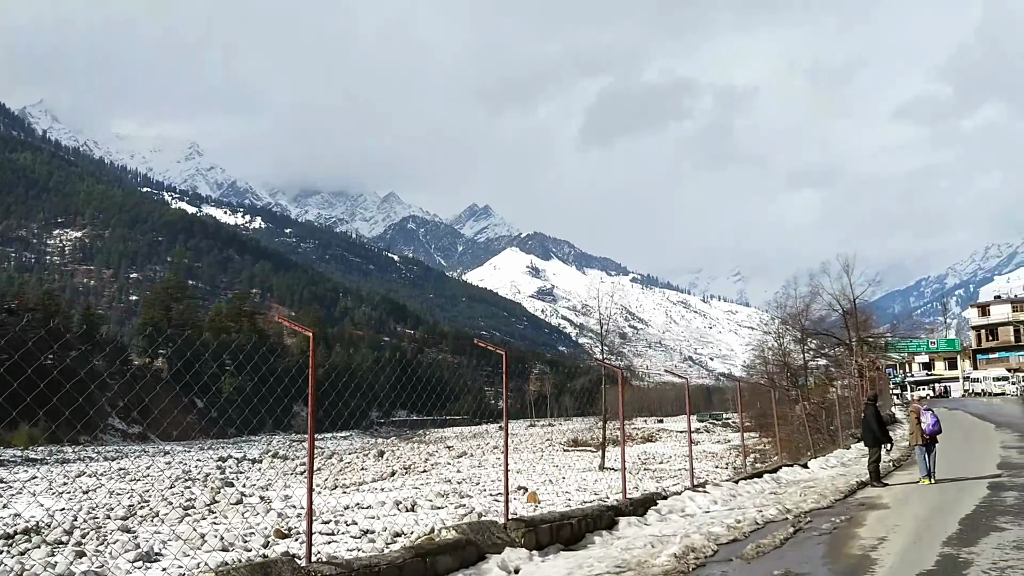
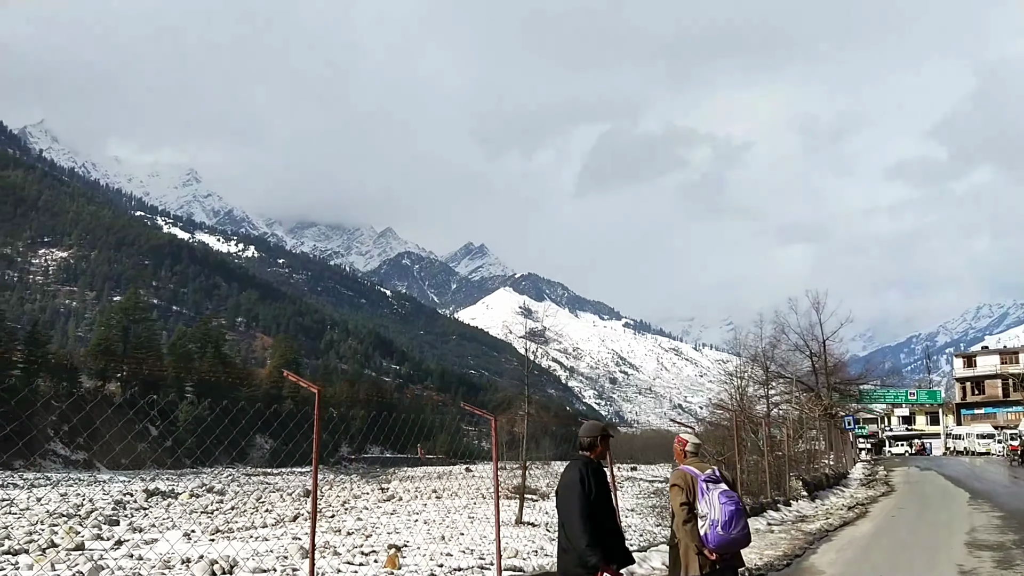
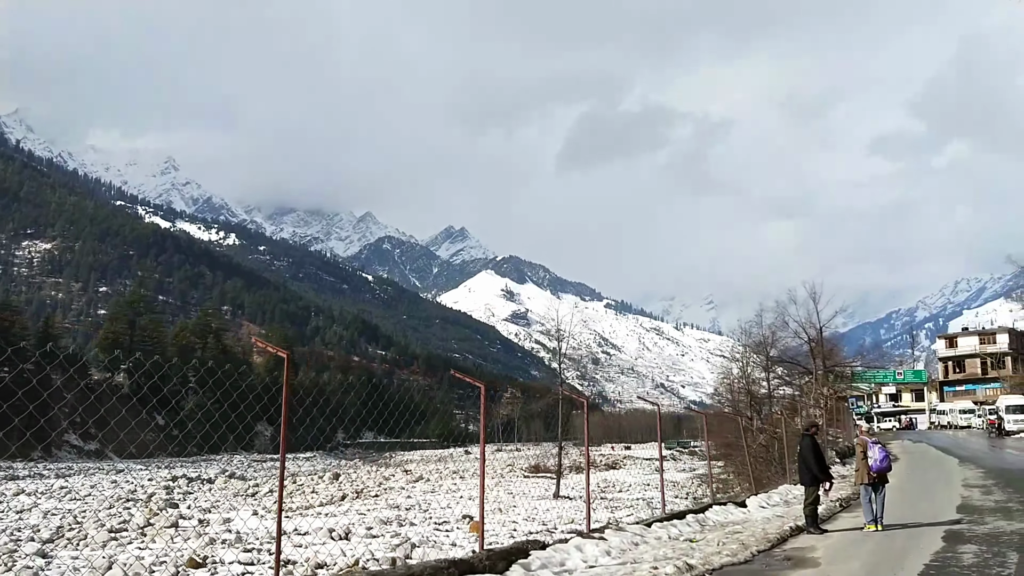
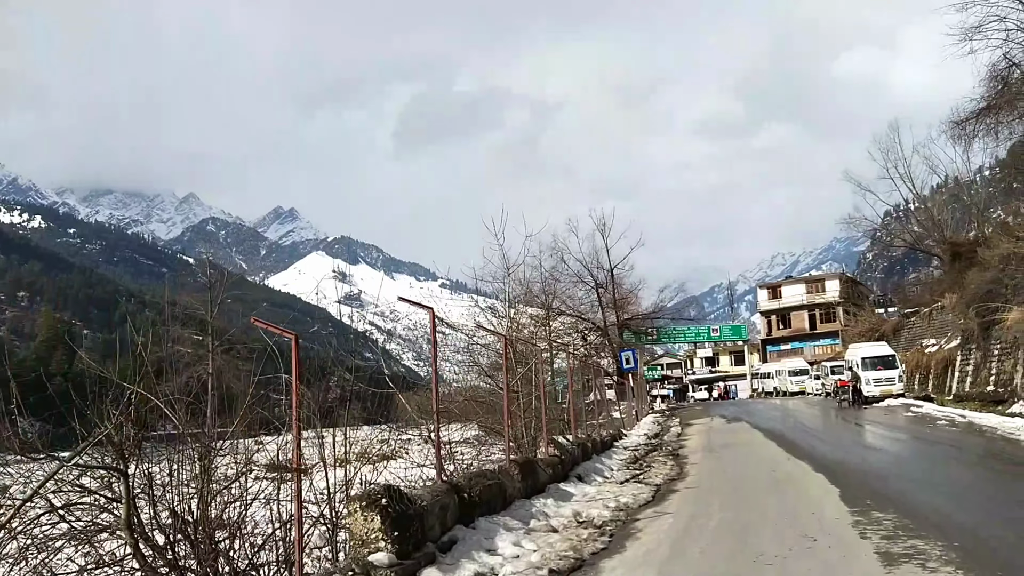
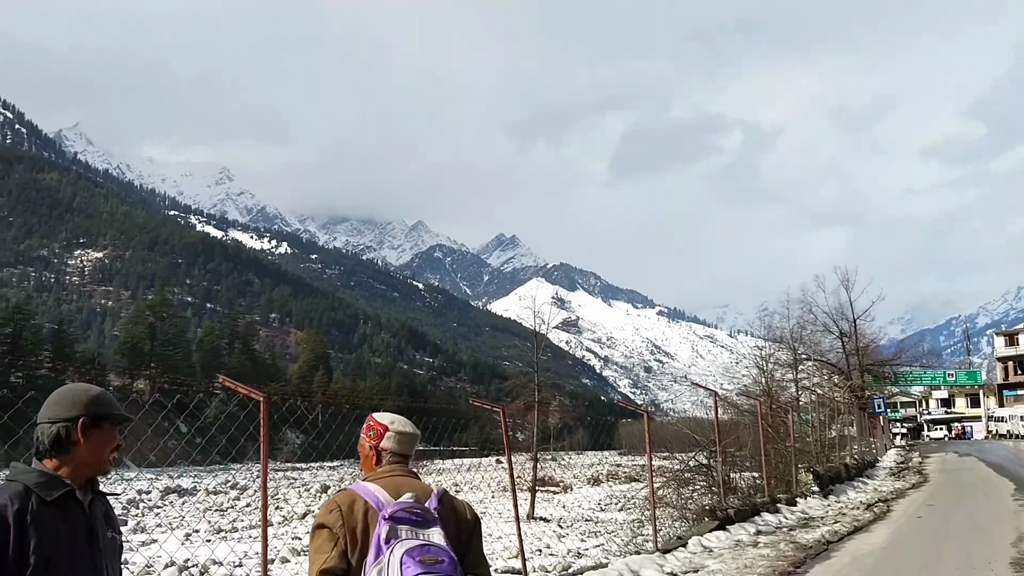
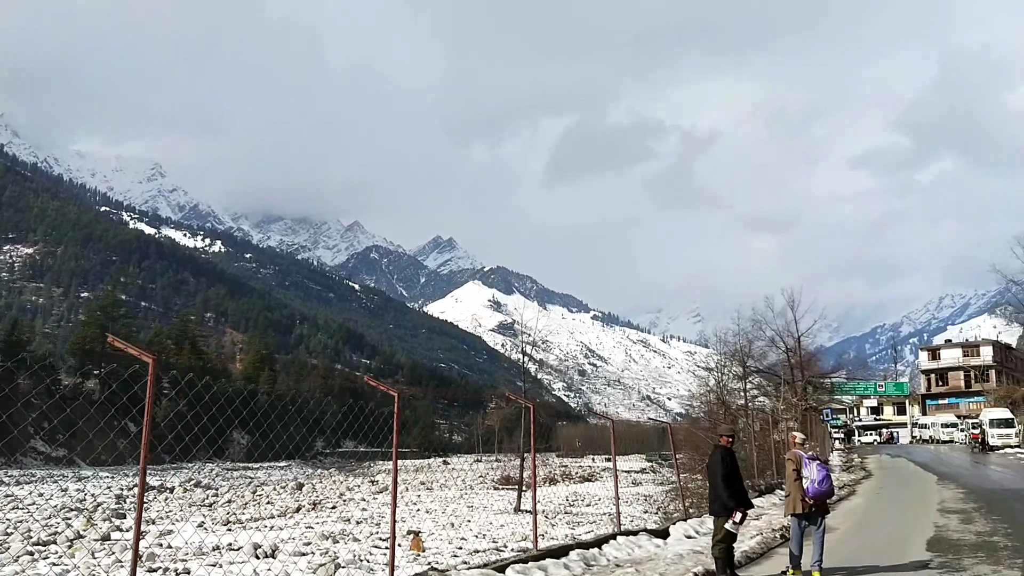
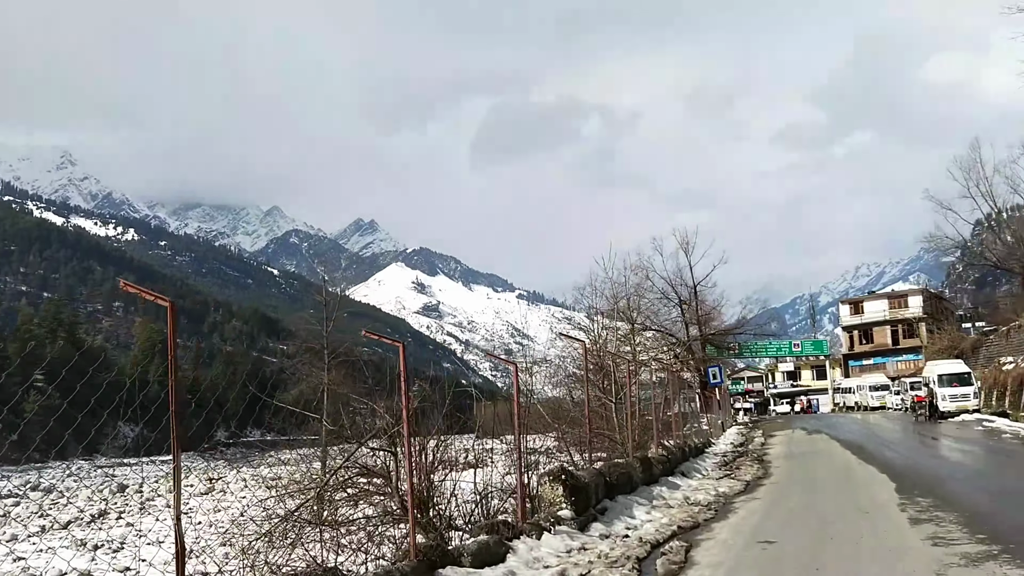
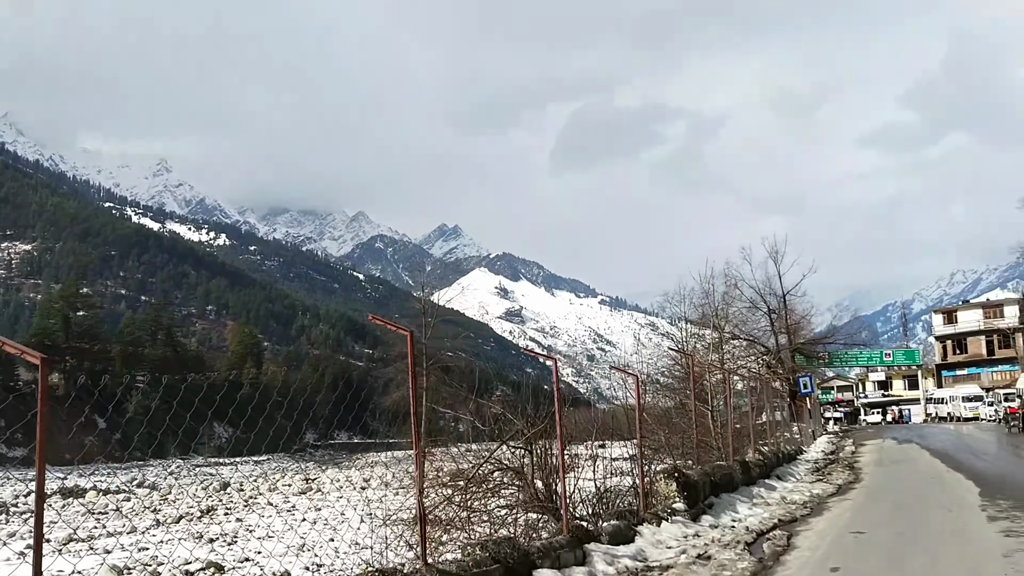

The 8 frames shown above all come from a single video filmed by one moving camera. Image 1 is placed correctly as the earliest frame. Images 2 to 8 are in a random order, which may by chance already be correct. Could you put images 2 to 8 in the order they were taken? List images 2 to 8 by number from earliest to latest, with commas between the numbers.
3, 6, 2, 5, 8, 7, 4
